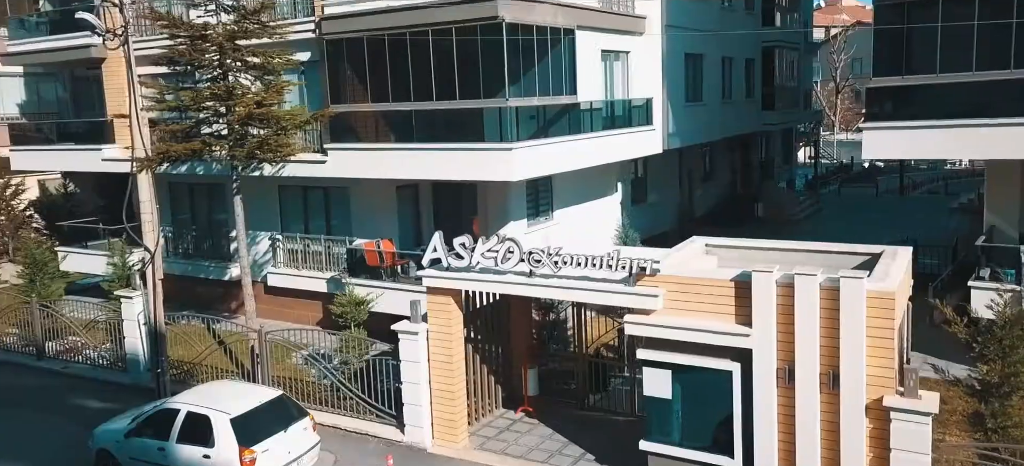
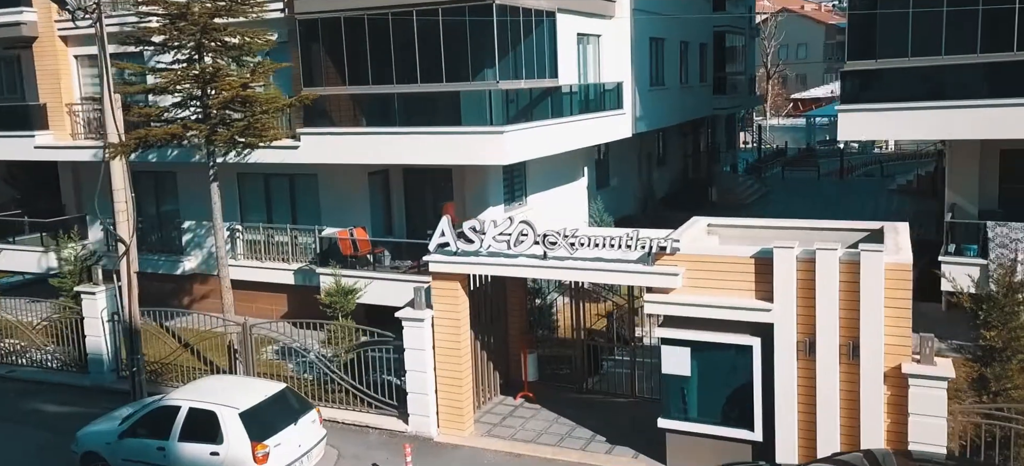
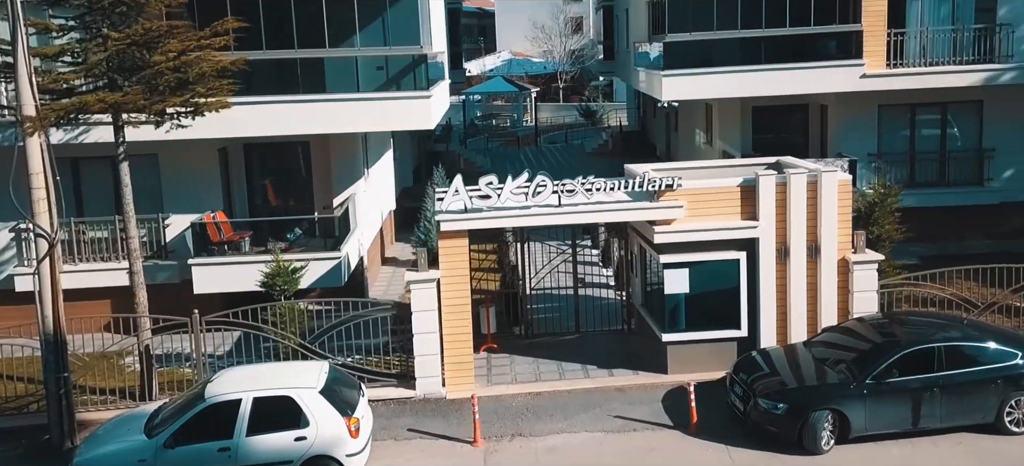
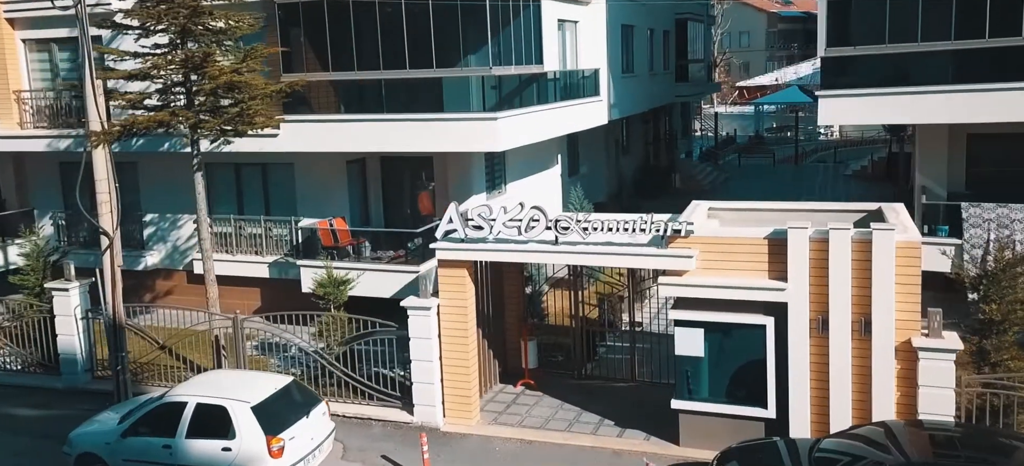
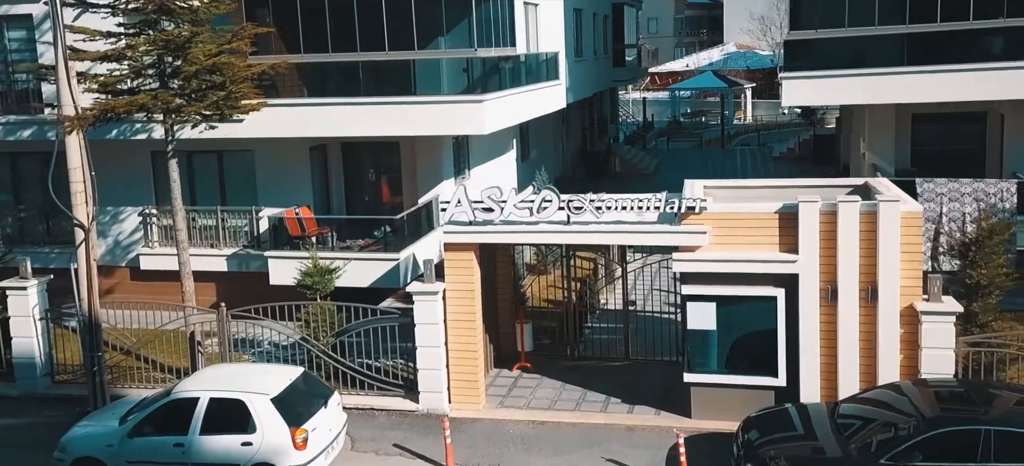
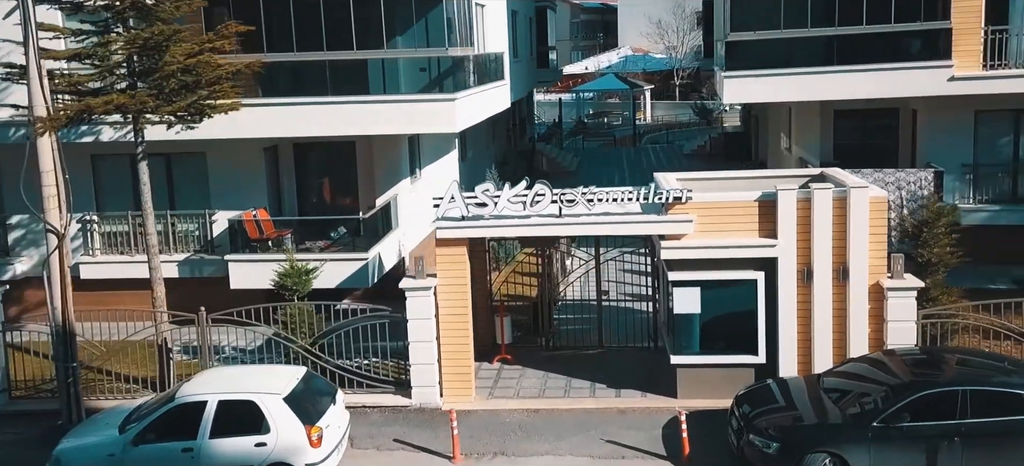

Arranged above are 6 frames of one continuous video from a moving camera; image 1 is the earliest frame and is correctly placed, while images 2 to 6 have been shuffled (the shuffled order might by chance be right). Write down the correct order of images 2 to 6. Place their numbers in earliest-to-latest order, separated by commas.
2, 4, 5, 6, 3
